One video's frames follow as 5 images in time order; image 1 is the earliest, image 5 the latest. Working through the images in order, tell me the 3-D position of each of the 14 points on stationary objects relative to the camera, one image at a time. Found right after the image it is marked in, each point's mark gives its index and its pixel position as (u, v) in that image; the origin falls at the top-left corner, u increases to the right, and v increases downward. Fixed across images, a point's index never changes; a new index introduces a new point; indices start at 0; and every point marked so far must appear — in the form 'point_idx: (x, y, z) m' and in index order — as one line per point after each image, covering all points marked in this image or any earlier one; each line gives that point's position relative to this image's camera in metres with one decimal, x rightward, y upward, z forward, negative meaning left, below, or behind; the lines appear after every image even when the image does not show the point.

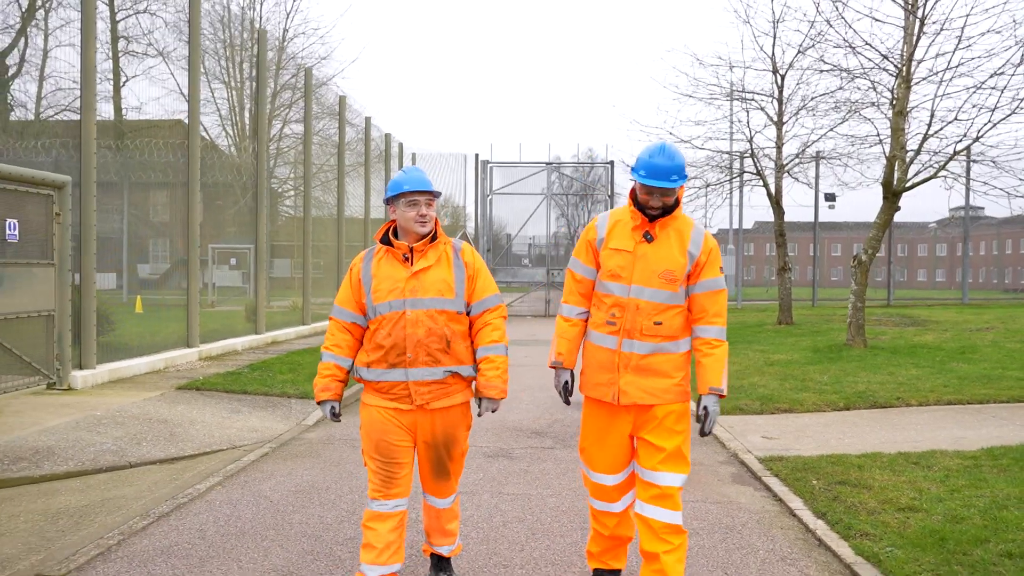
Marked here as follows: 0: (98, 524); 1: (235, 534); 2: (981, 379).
0: (-2.8, -1.6, +5.8) m
1: (-1.8, -1.6, +5.5) m
2: (+6.4, -1.2, +11.6) m
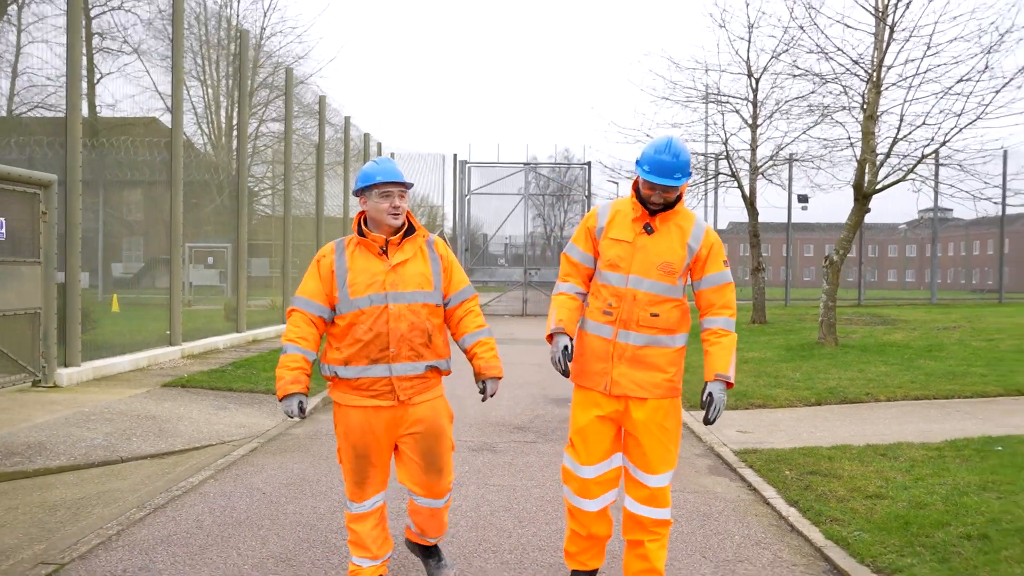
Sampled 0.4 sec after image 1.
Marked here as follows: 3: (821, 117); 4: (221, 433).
0: (-2.9, -1.6, +5.9) m
1: (-1.9, -1.6, +5.7) m
2: (+6.1, -1.2, +12.0) m
3: (+6.4, +3.6, +17.8) m
4: (-3.0, -1.5, +8.7) m
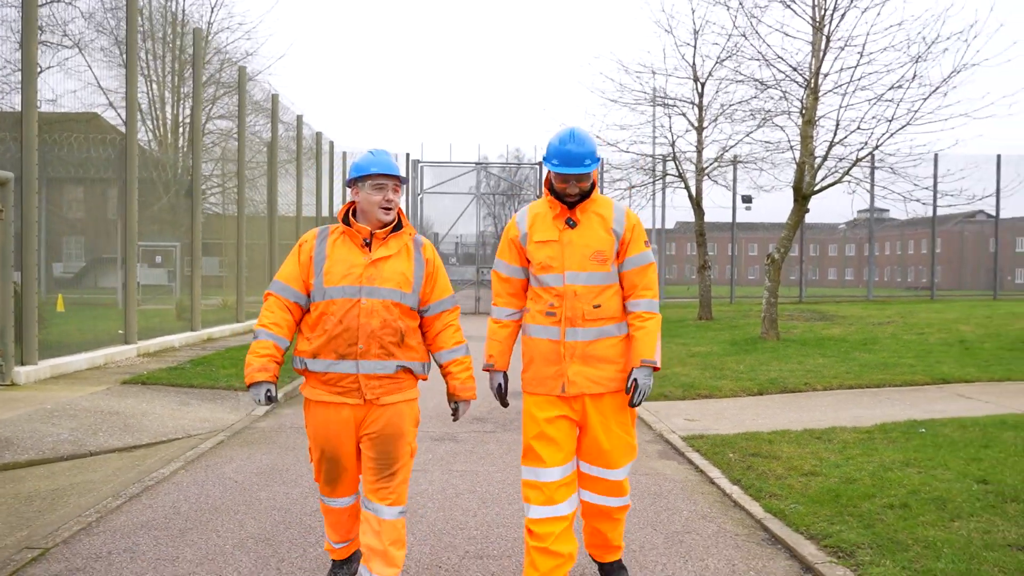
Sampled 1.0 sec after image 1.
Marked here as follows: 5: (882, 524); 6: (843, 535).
0: (-3.1, -1.5, +6.1) m
1: (-2.1, -1.5, +6.0) m
2: (+5.5, -1.2, +12.7) m
3: (+5.4, +3.6, +18.6) m
4: (-3.4, -1.5, +8.9) m
5: (+2.2, -1.4, +5.1) m
6: (+1.9, -1.5, +5.0) m
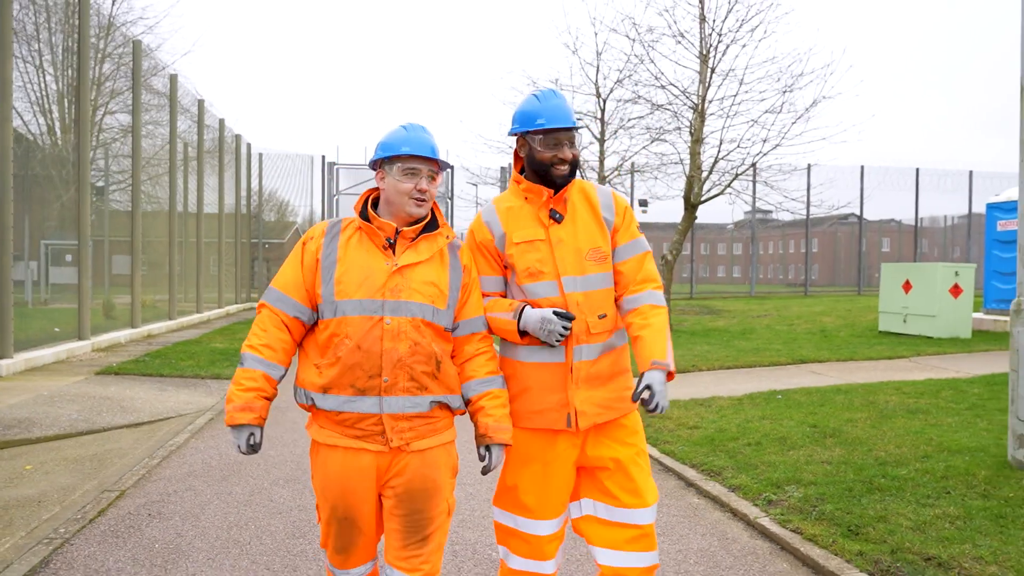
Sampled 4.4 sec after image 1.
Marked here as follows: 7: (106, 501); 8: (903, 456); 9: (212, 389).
0: (-3.5, -1.5, +7.6) m
1: (-2.5, -1.5, +7.6) m
2: (+4.3, -1.1, +15.1) m
3: (+3.5, +3.7, +20.9) m
4: (-4.1, -1.5, +10.3) m
5: (+1.9, -1.4, +7.2) m
6: (+1.7, -1.4, +7.1) m
7: (-3.0, -1.6, +6.3) m
8: (+3.0, -1.3, +6.6) m
9: (-4.1, -1.4, +11.7) m
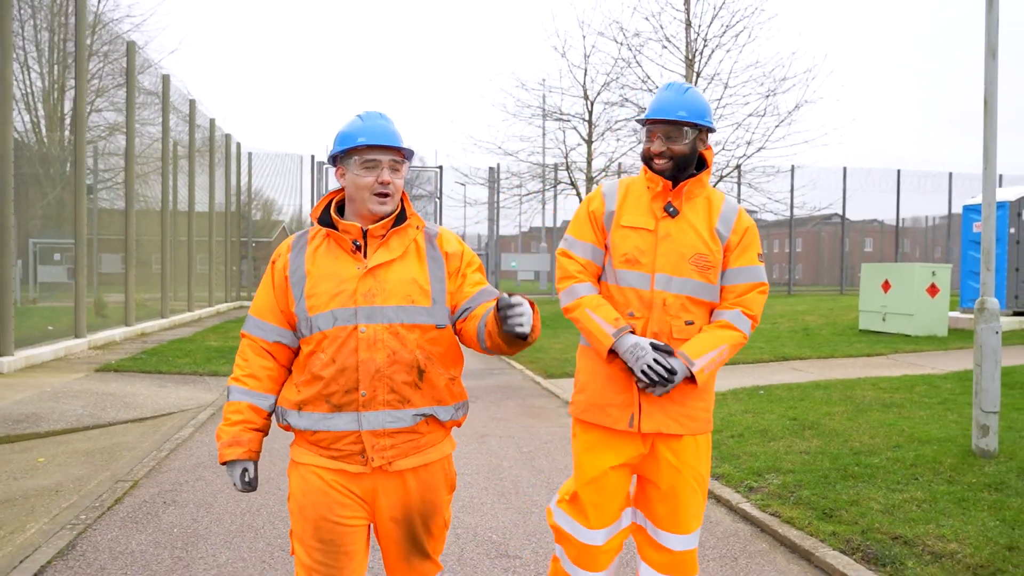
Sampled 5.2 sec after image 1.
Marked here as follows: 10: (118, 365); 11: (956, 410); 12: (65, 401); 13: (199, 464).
0: (-3.5, -1.5, +7.9) m
1: (-2.5, -1.5, +7.9) m
2: (+4.1, -1.1, +15.6) m
3: (+3.3, +3.7, +21.3) m
4: (-4.2, -1.4, +10.6) m
5: (+1.9, -1.4, +7.6) m
6: (+1.6, -1.4, +7.5) m
7: (-3.0, -1.6, +6.6) m
8: (+3.0, -1.3, +7.0) m
9: (-4.2, -1.4, +12.0) m
10: (-6.0, -1.2, +13.0) m
11: (+4.4, -1.2, +8.4) m
12: (-5.3, -1.3, +10.1) m
13: (-2.7, -1.5, +7.5) m
